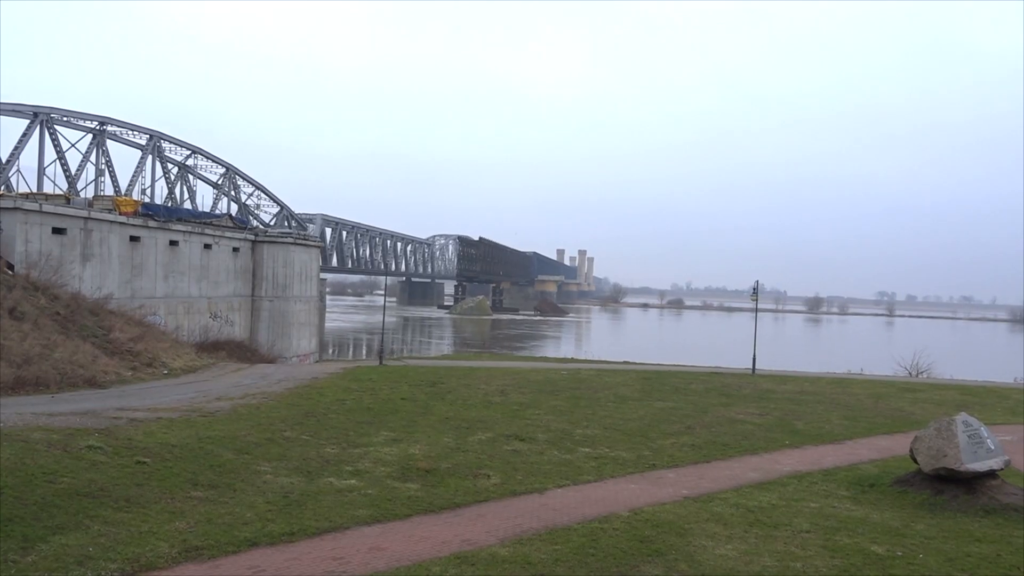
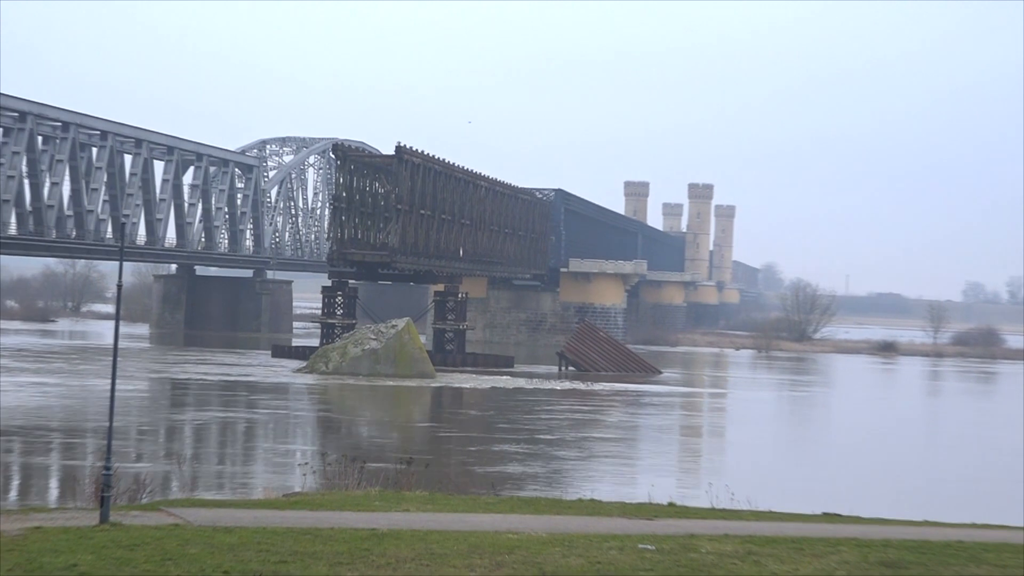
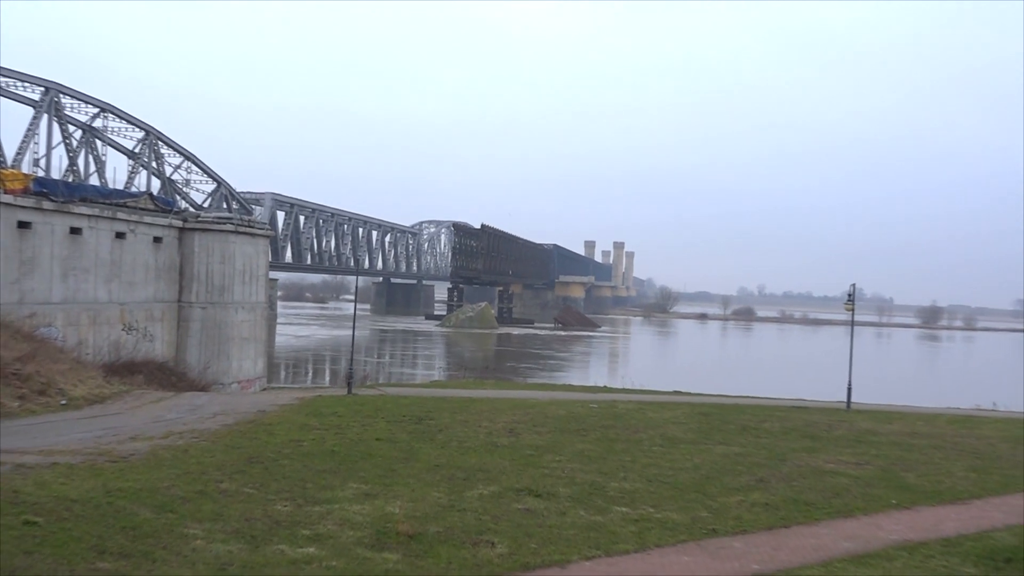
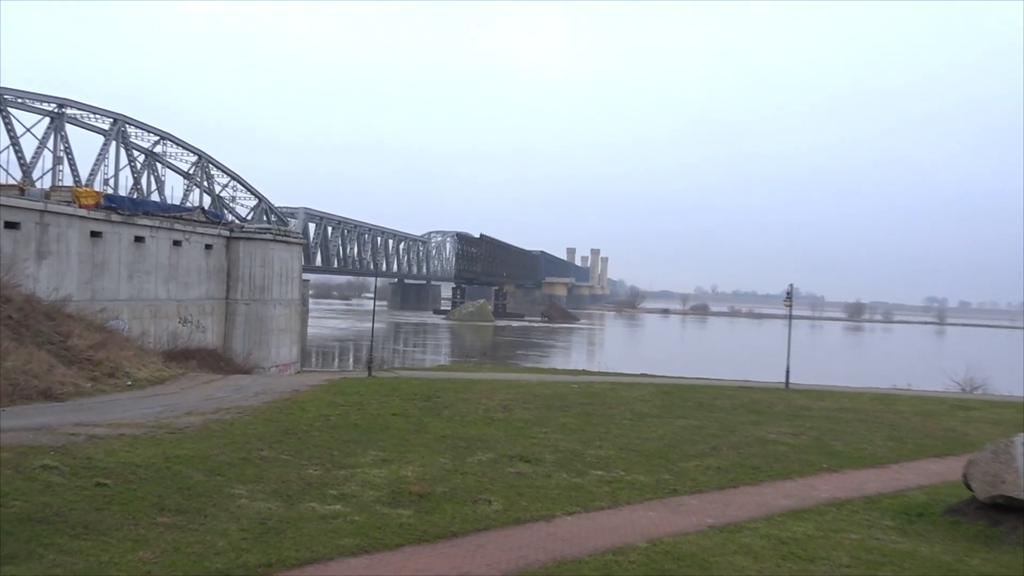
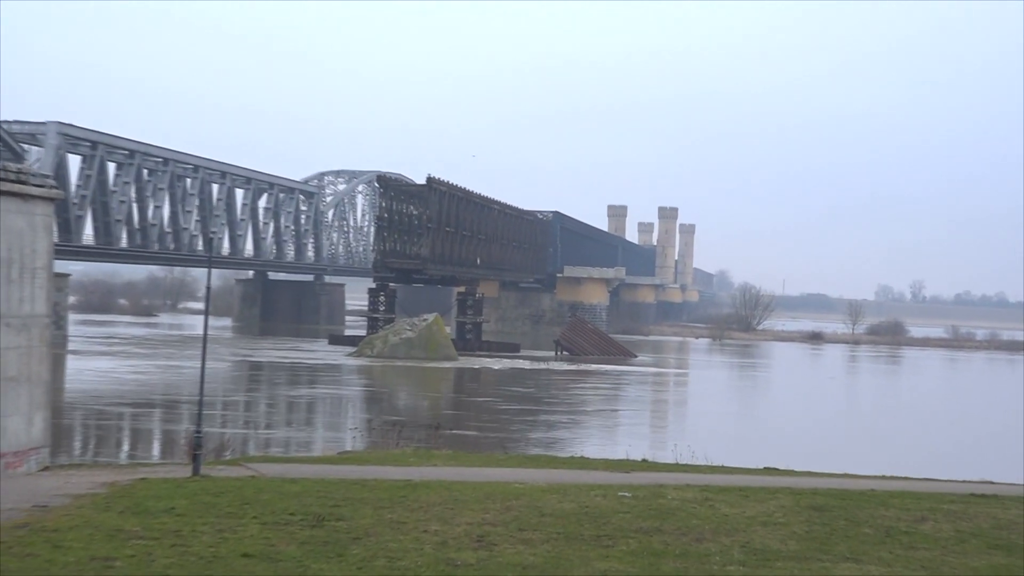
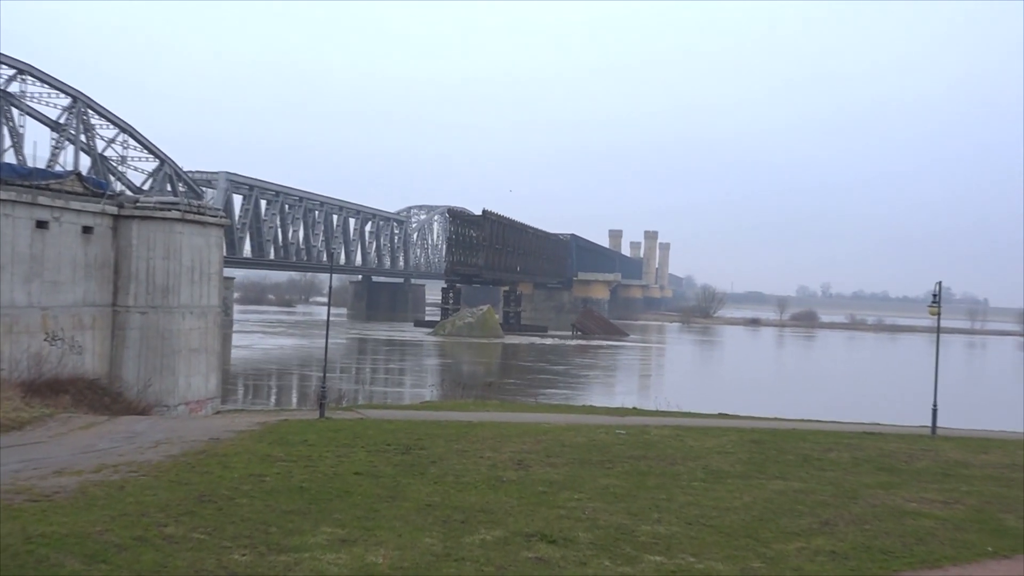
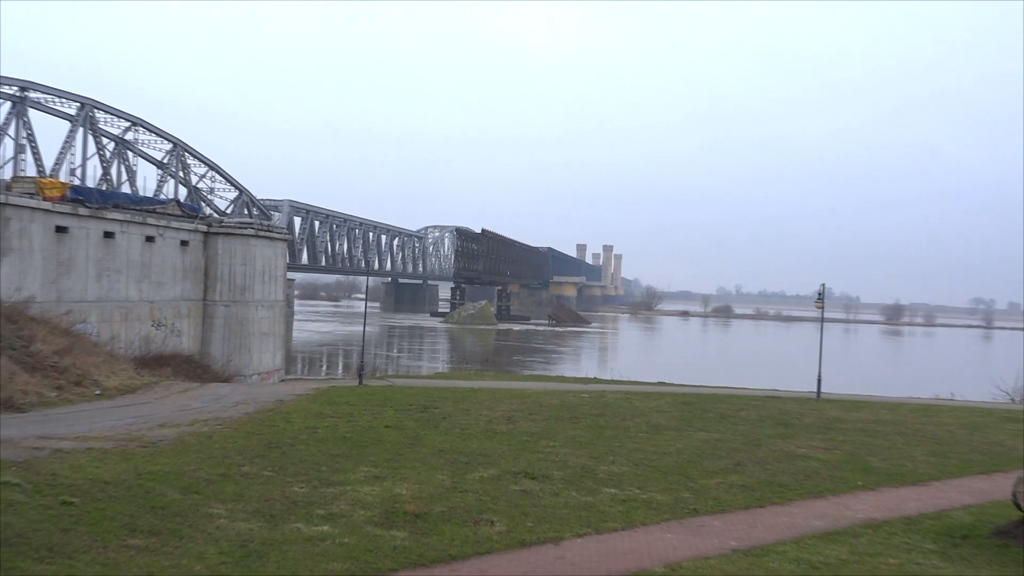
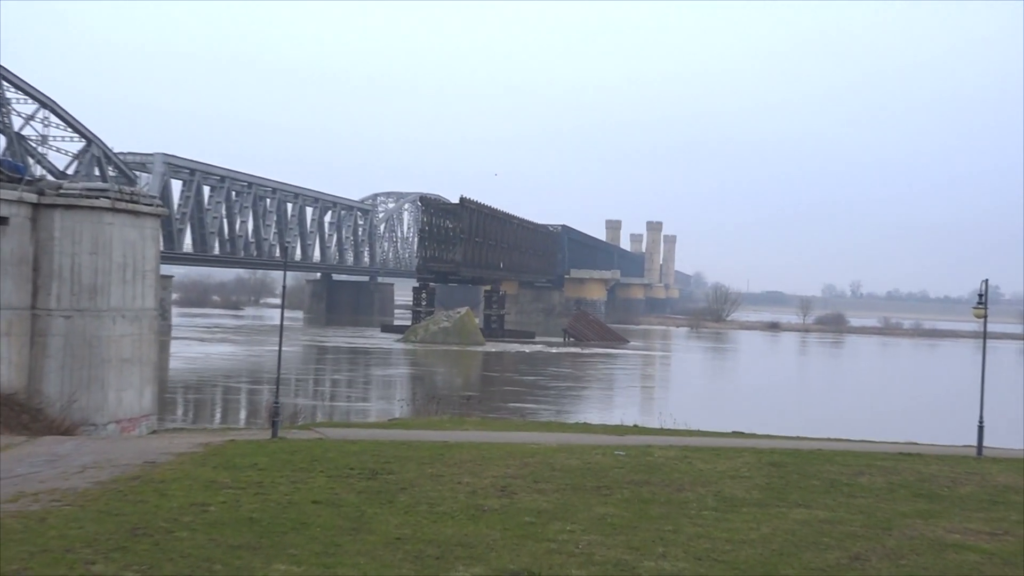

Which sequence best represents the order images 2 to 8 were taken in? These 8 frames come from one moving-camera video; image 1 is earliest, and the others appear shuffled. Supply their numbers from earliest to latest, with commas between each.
4, 7, 3, 6, 8, 5, 2
